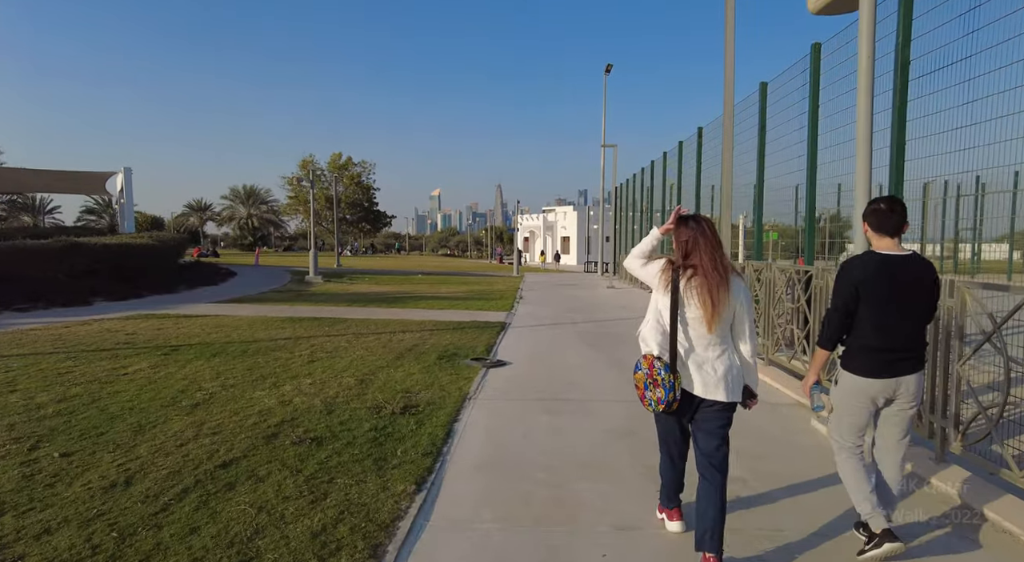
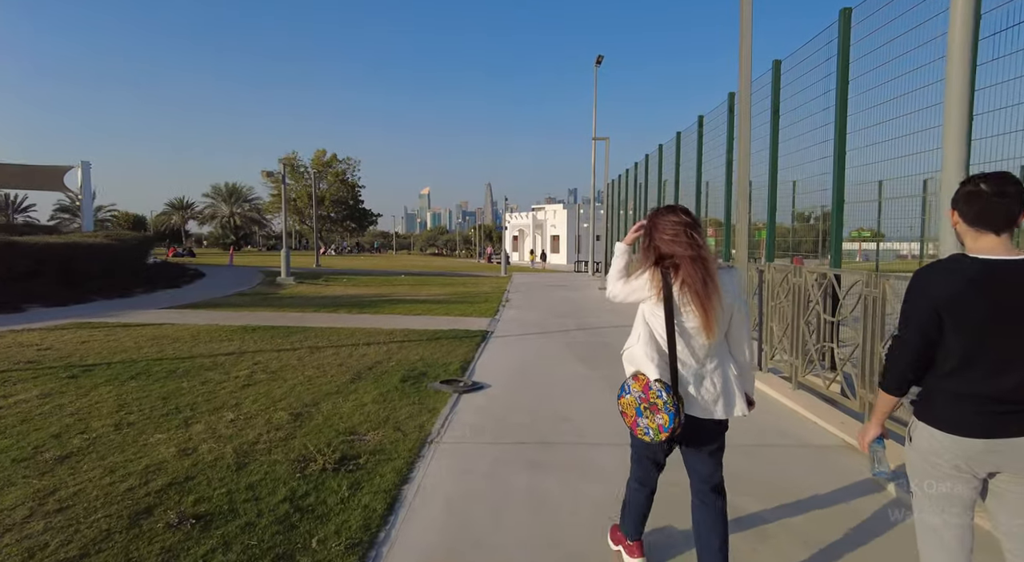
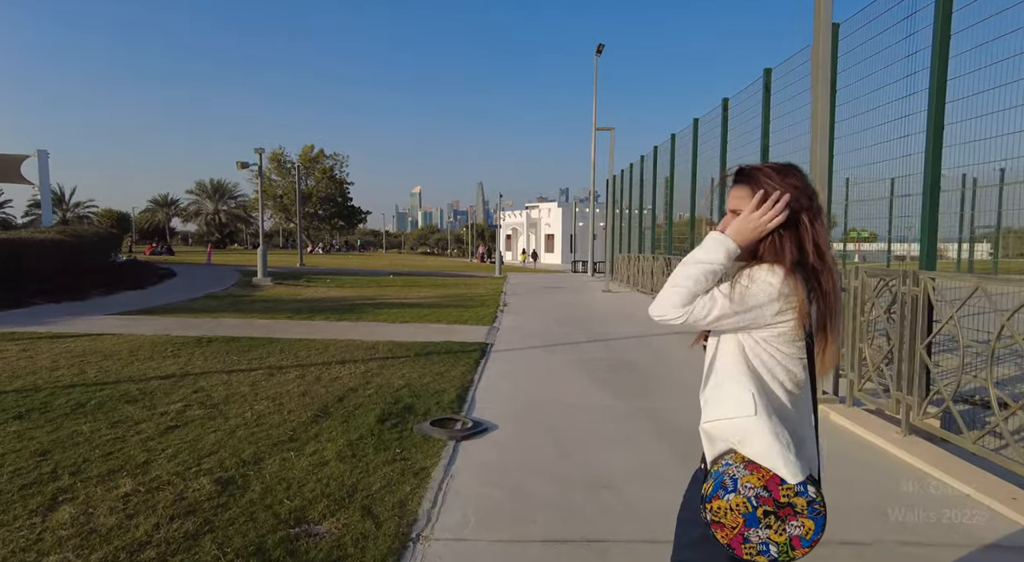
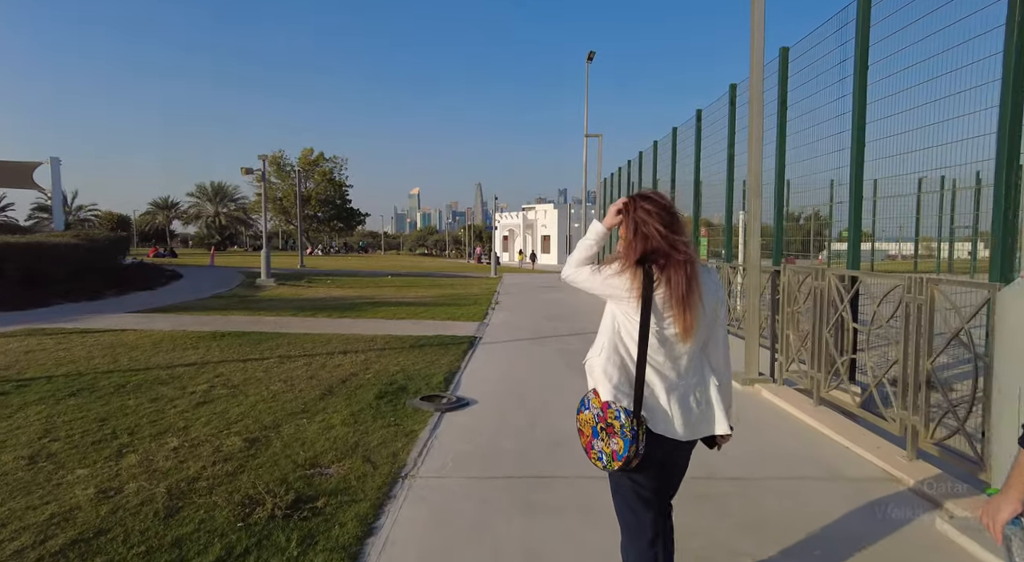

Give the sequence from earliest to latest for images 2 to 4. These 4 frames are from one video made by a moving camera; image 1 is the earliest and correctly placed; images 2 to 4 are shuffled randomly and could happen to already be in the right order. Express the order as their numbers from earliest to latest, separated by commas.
2, 4, 3
